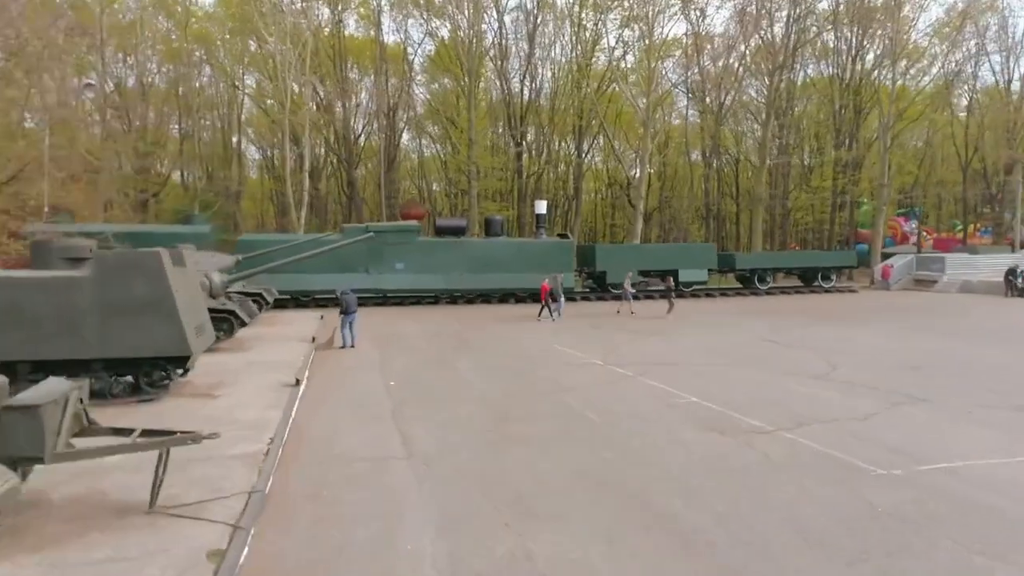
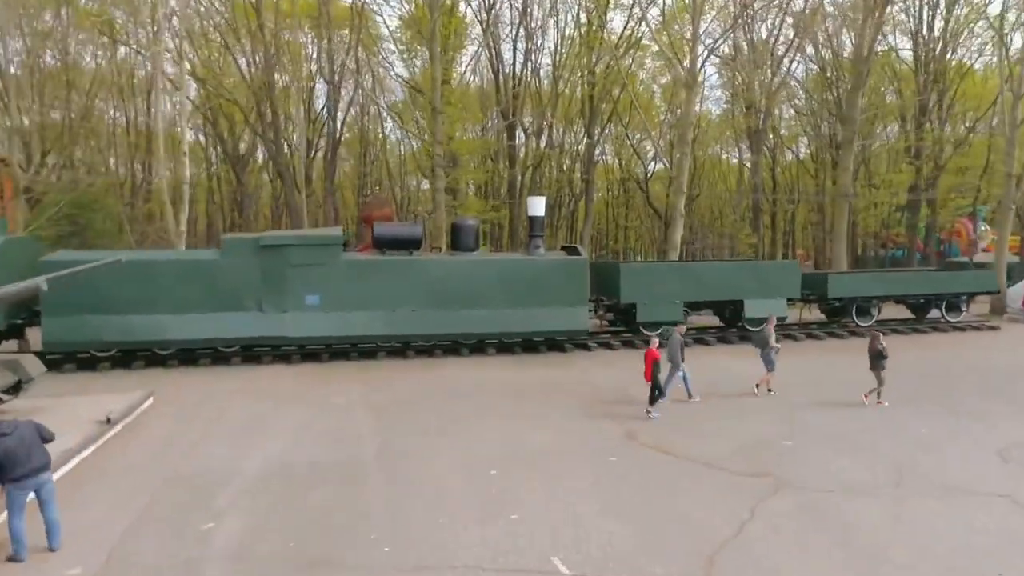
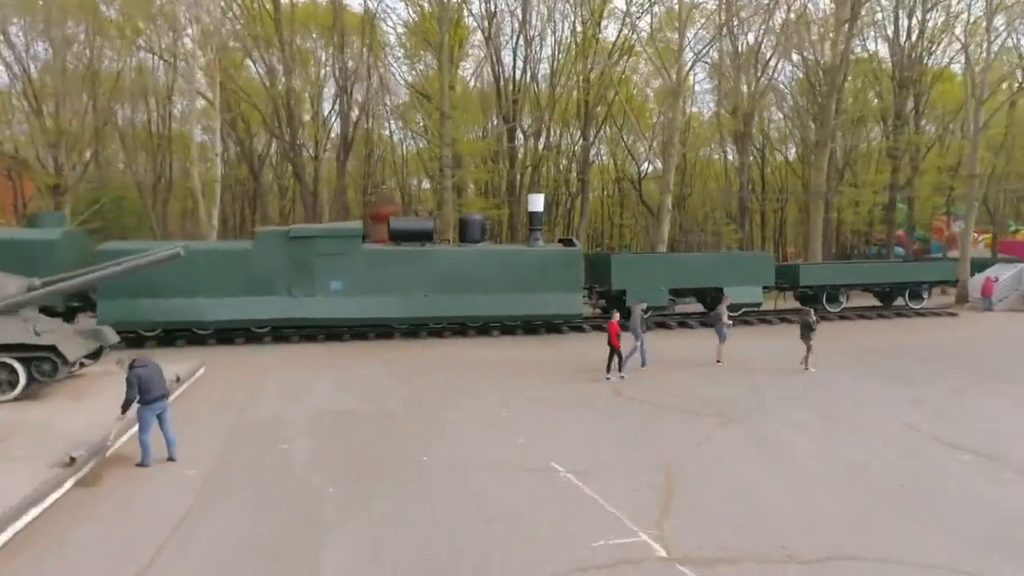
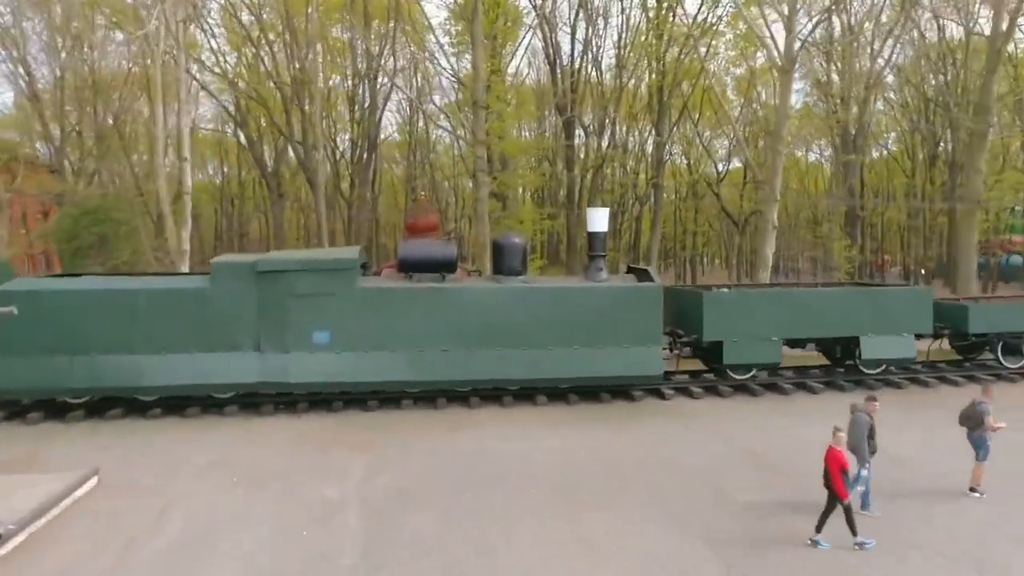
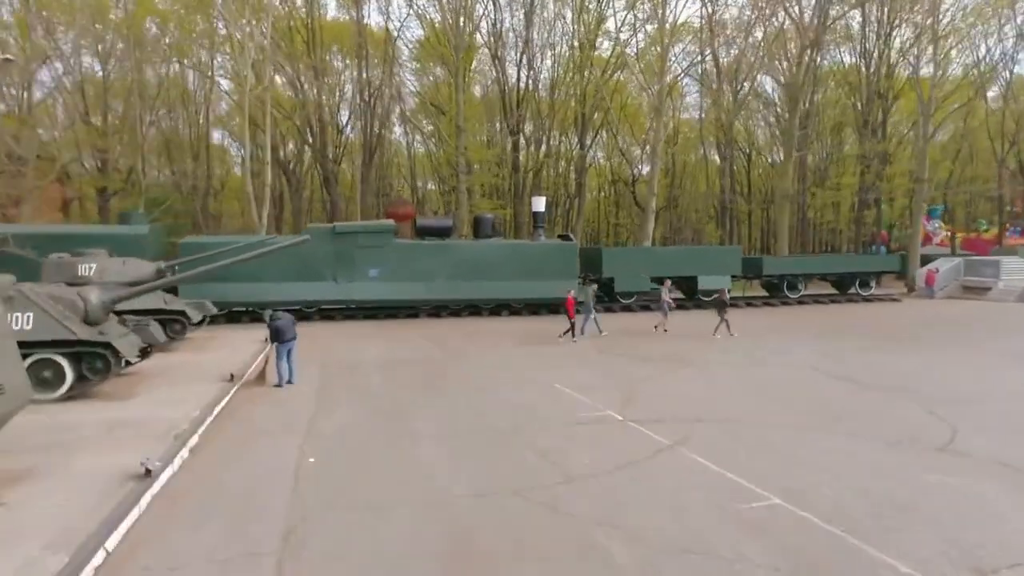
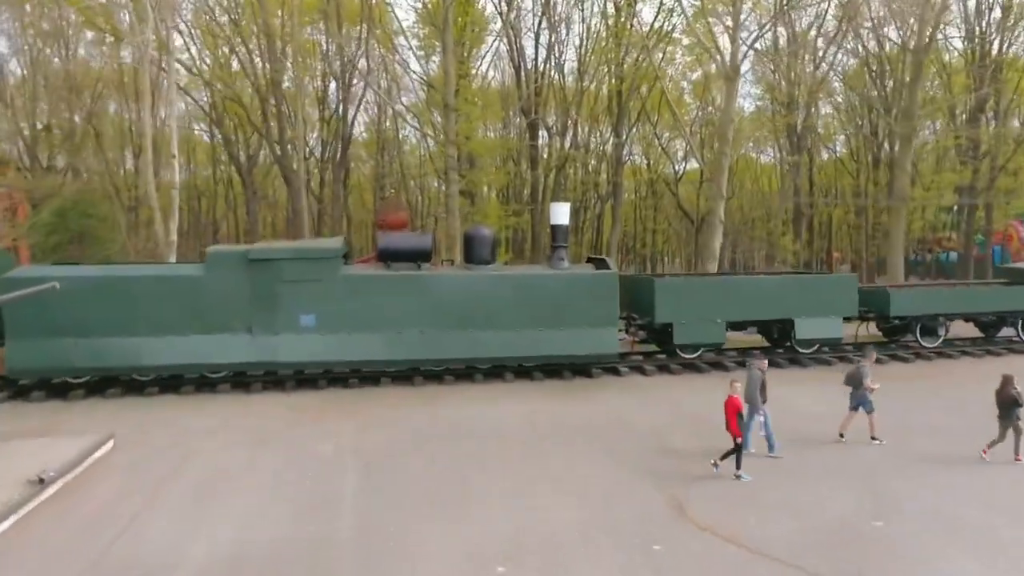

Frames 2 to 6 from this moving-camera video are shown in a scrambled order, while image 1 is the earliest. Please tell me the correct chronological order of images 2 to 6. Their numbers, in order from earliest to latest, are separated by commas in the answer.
5, 3, 2, 6, 4
